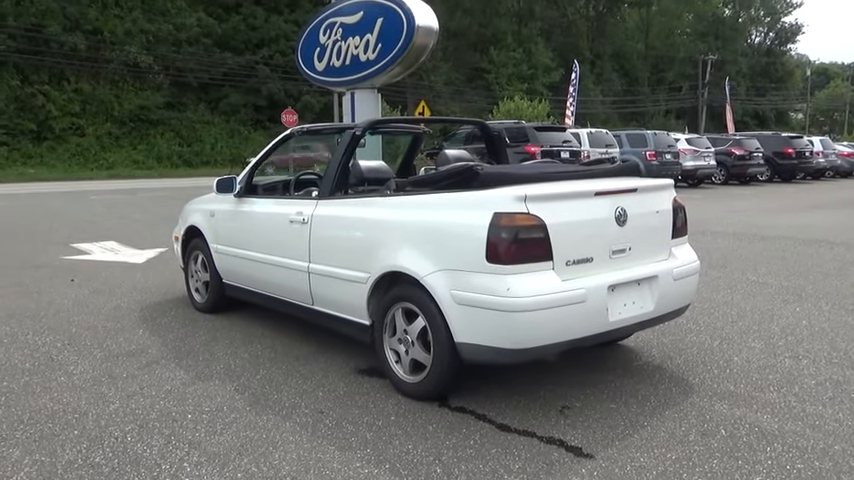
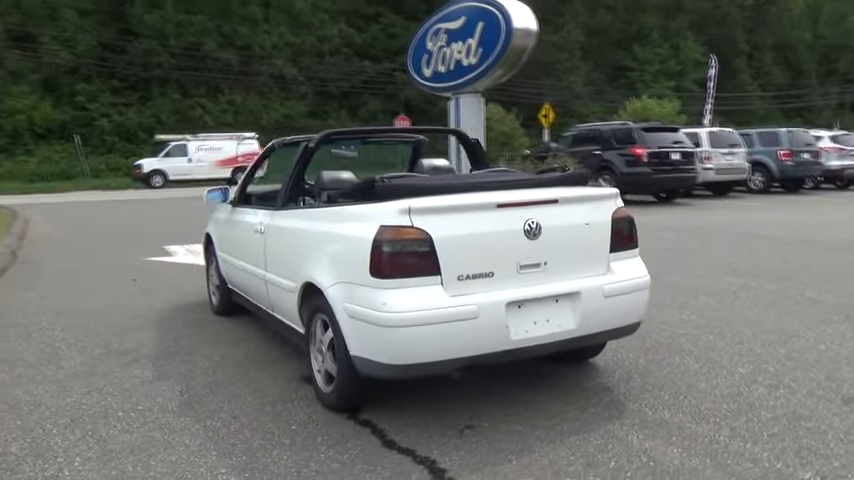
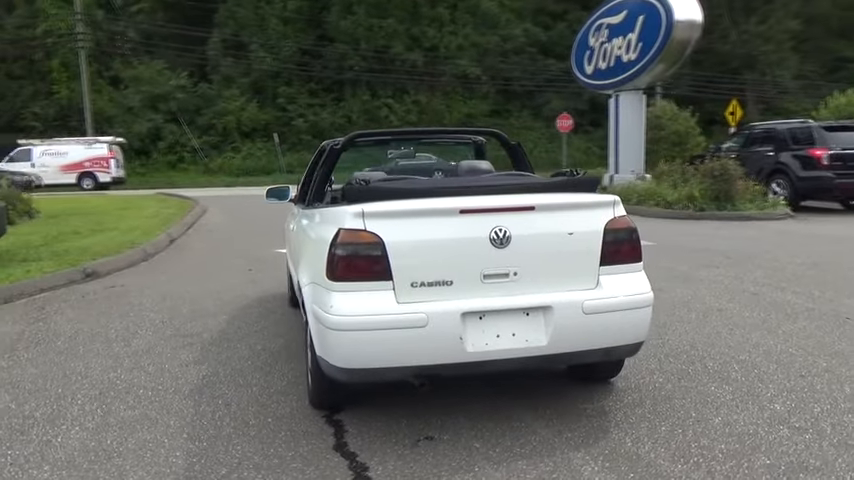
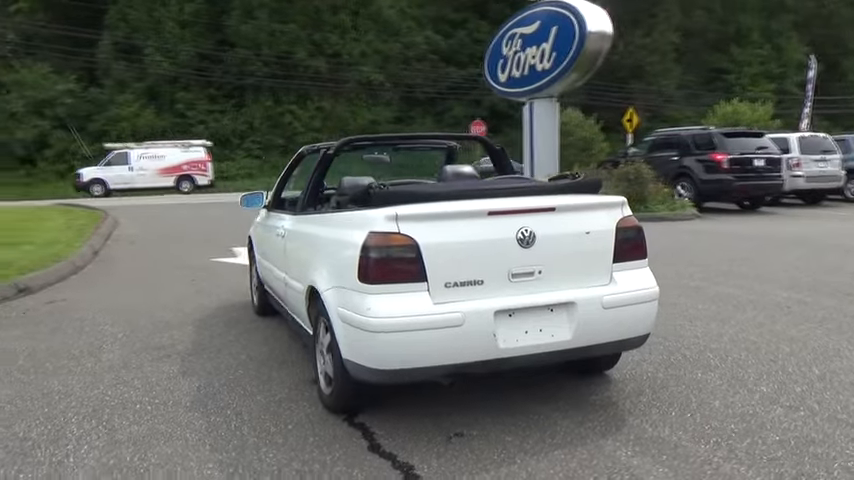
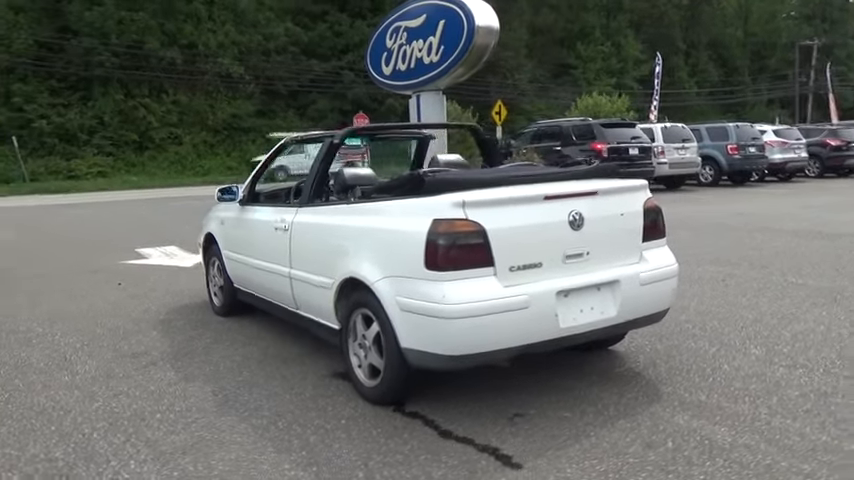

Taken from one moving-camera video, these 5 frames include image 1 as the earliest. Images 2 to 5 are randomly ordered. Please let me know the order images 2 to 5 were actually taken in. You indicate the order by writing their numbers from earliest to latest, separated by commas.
5, 2, 4, 3
